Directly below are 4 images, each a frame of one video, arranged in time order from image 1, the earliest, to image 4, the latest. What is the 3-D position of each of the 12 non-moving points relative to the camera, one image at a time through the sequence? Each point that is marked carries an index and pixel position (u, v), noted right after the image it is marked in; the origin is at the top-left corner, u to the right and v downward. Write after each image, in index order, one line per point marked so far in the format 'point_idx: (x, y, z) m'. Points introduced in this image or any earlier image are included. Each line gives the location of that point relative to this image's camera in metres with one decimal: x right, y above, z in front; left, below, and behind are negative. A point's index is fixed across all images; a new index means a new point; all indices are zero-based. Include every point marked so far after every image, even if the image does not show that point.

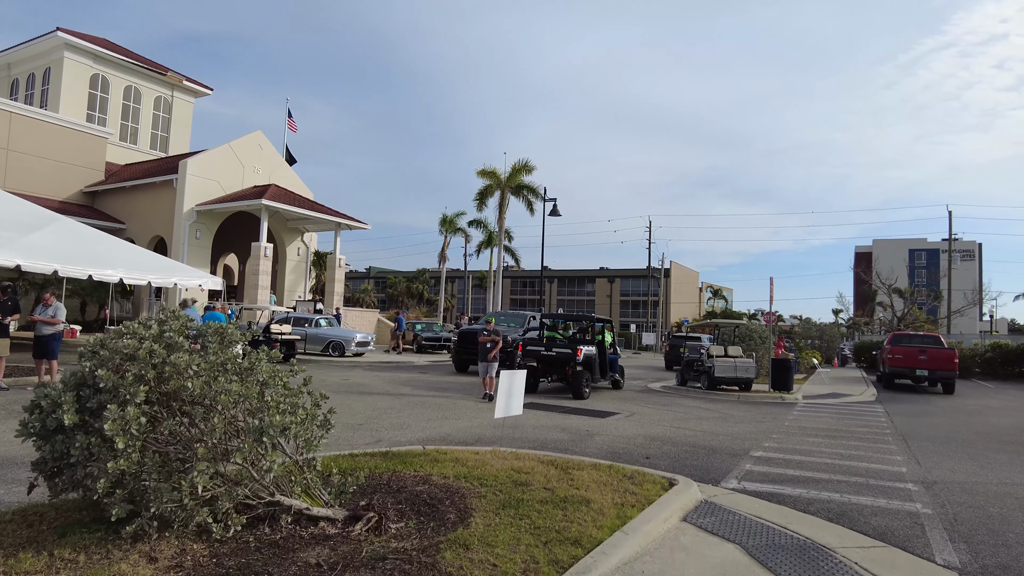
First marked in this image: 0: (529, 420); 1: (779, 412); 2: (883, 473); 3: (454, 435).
0: (+0.3, -2.2, +10.3) m
1: (+5.4, -2.5, +13.1) m
2: (+4.1, -2.1, +7.2) m
3: (-0.8, -2.0, +8.7) m
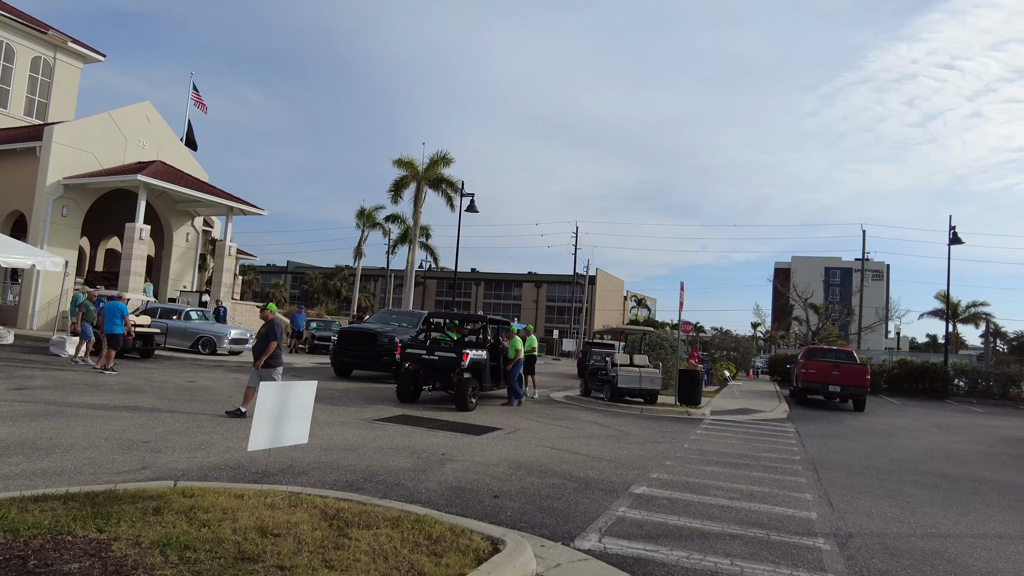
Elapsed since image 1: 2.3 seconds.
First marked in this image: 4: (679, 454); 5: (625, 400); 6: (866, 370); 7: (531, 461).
0: (-1.8, -2.0, +8.3) m
1: (+3.1, -2.6, +11.6) m
2: (+2.4, -2.1, +5.7) m
3: (-2.6, -1.8, +6.7) m
4: (+2.3, -2.3, +8.9) m
5: (+2.7, -2.7, +15.4) m
6: (+10.5, -2.4, +19.1) m
7: (+0.2, -2.0, +7.5) m
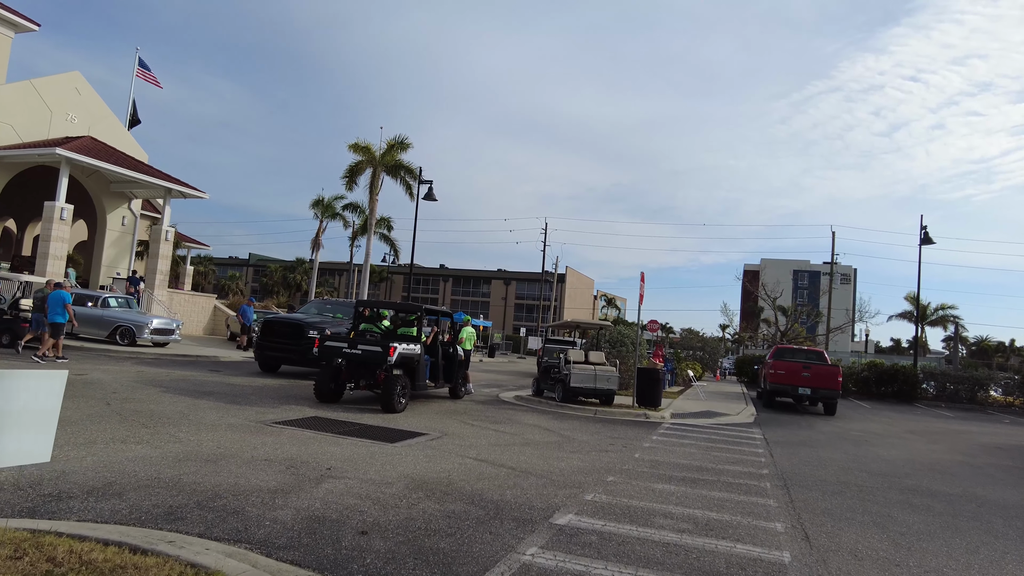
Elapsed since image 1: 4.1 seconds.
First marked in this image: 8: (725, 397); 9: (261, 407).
0: (-2.7, -1.7, +6.7) m
1: (+2.0, -2.4, +10.2) m
2: (+1.6, -1.9, +4.3) m
3: (-3.5, -1.5, +5.1) m
4: (+1.3, -2.1, +7.4) m
5: (+1.5, -2.5, +14.0) m
6: (+9.1, -2.3, +18.0) m
7: (-0.7, -1.8, +6.0) m
8: (+6.5, -3.3, +19.8) m
9: (-4.0, -1.9, +10.3) m
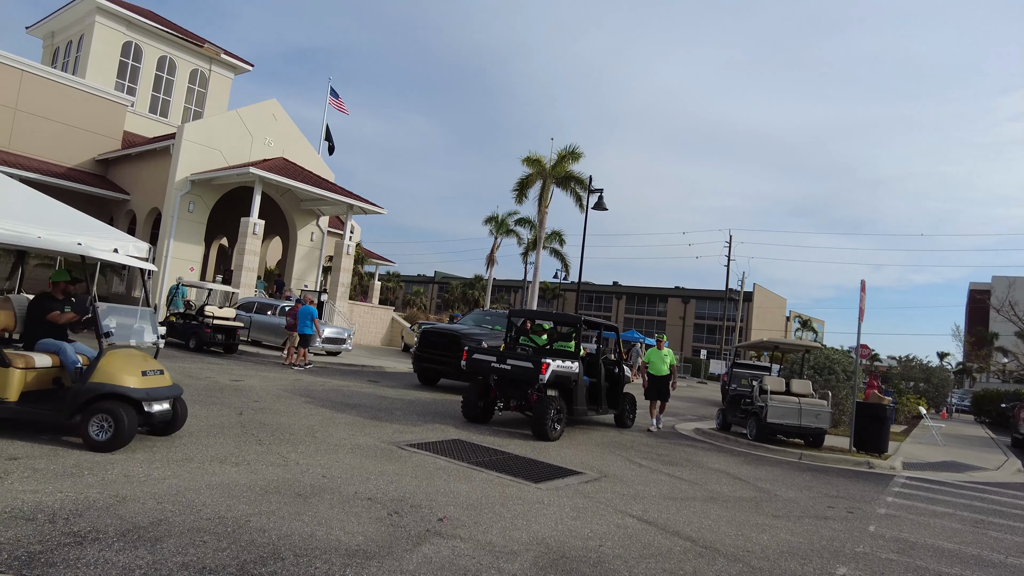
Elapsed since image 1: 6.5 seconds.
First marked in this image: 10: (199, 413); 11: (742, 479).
0: (-1.3, -1.7, +5.5) m
1: (+4.1, -2.4, +7.6) m
2: (+2.2, -1.8, +2.0) m
3: (-2.5, -1.4, +4.1) m
4: (+2.8, -2.1, +5.1) m
5: (+4.7, -2.7, +11.4) m
6: (+13.0, -2.7, +13.2) m
7: (+0.5, -1.7, +4.3) m
8: (+11.1, -3.7, +15.5) m
9: (-1.6, -2.0, +9.2) m
10: (-3.8, -1.5, +8.0) m
11: (+2.8, -2.3, +7.9) m
